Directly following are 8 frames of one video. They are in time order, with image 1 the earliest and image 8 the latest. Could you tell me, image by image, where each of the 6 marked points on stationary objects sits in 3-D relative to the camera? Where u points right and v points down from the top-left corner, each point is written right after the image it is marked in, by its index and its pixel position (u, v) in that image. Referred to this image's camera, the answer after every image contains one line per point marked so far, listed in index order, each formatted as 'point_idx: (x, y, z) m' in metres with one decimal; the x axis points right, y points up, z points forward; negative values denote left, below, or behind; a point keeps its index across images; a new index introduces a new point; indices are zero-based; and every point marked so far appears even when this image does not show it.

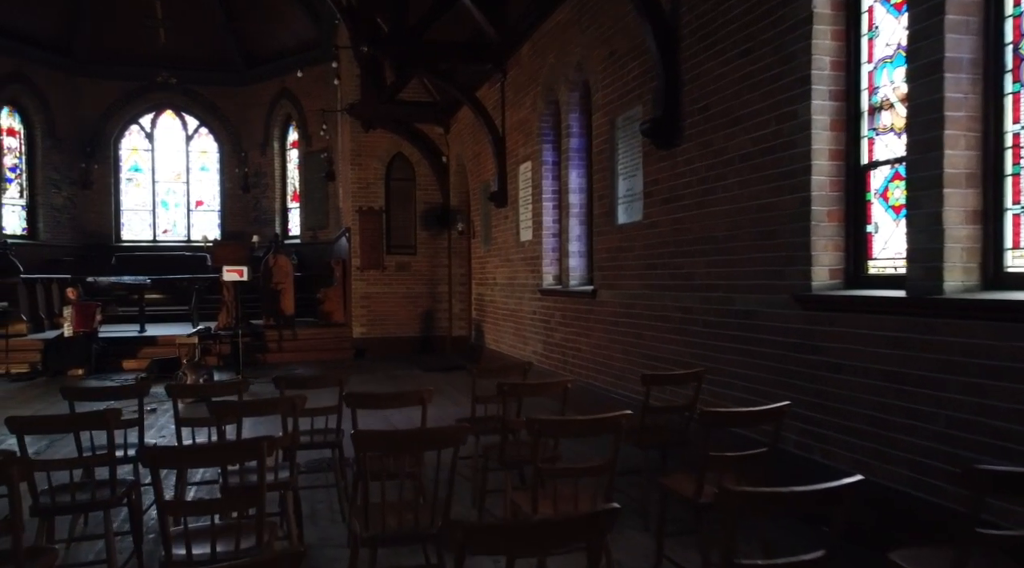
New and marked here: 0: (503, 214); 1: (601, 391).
0: (-0.1, +0.8, +9.2) m
1: (+0.7, -0.9, +6.2) m
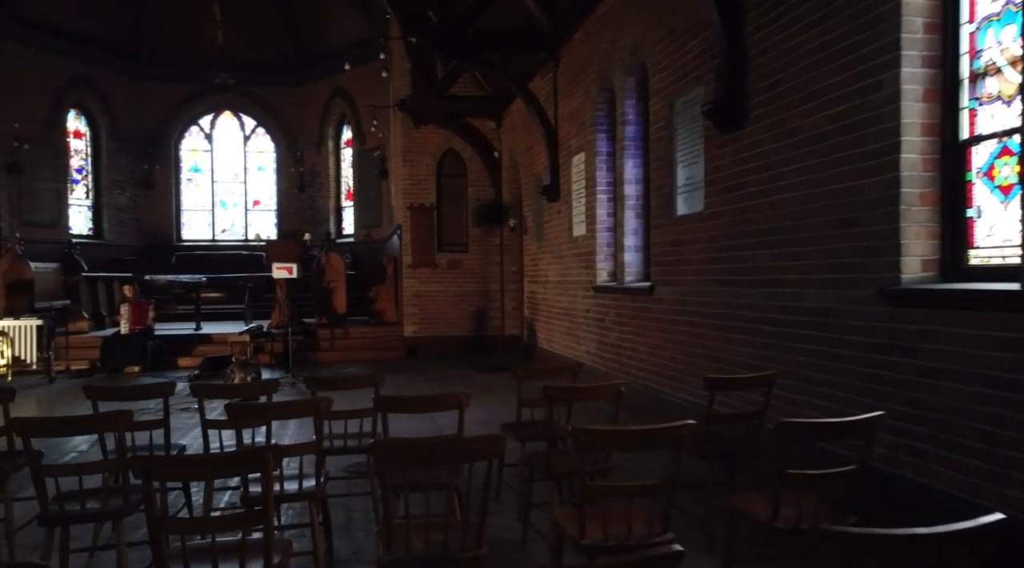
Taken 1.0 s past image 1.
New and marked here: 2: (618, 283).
0: (+0.5, +0.9, +8.8) m
1: (+1.1, -0.9, +5.8) m
2: (+0.9, 0.0, +6.8) m
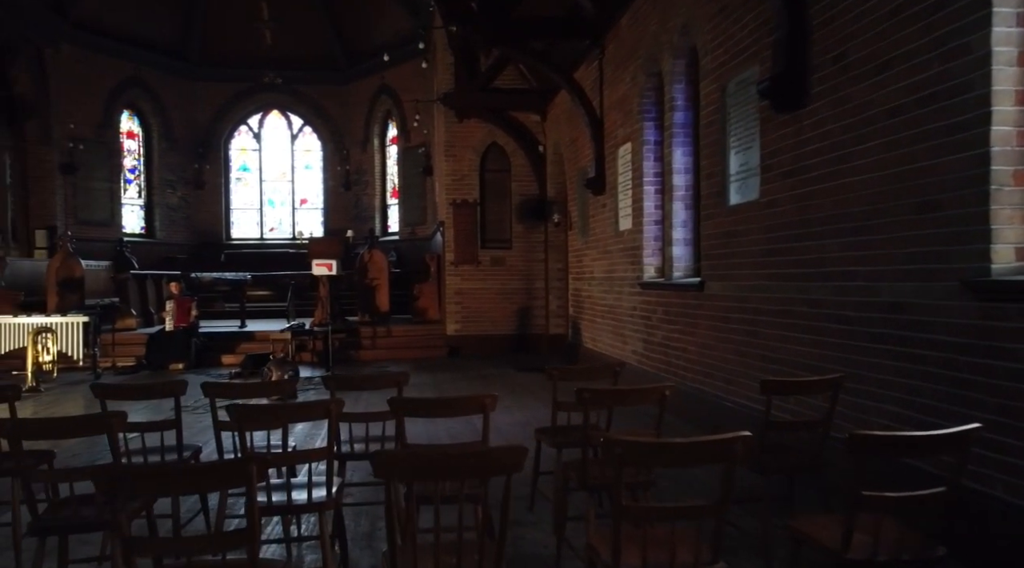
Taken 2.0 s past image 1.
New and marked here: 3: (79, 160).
0: (+1.0, +0.9, +8.5) m
1: (+1.4, -0.8, +5.4) m
2: (+1.3, 0.0, +6.4) m
3: (-8.7, +2.5, +15.3) m
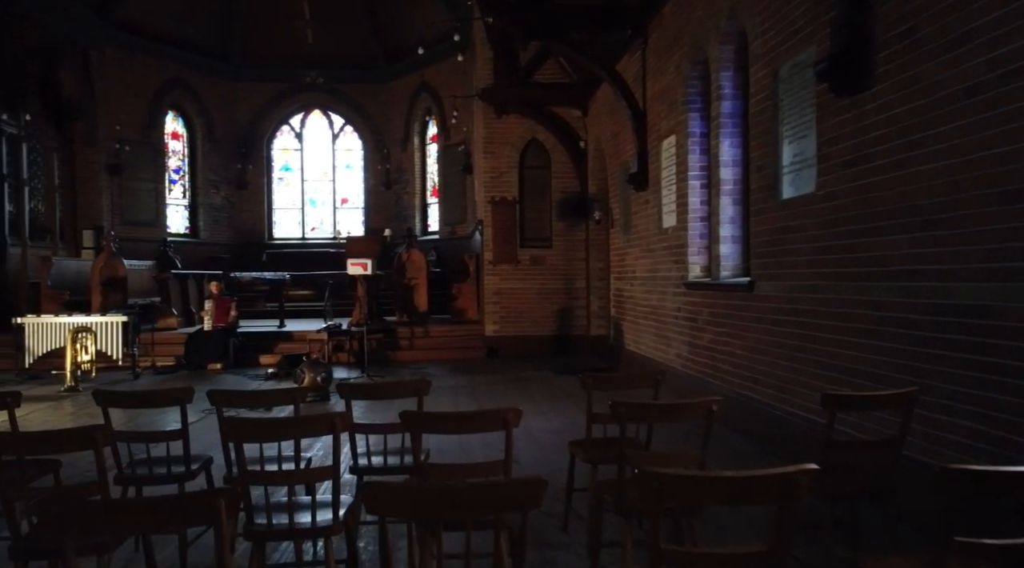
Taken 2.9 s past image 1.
0: (+1.4, +0.9, +8.1) m
1: (+1.7, -0.8, +5.1) m
2: (+1.6, 0.0, +6.1) m
3: (-7.9, +2.5, +15.5) m
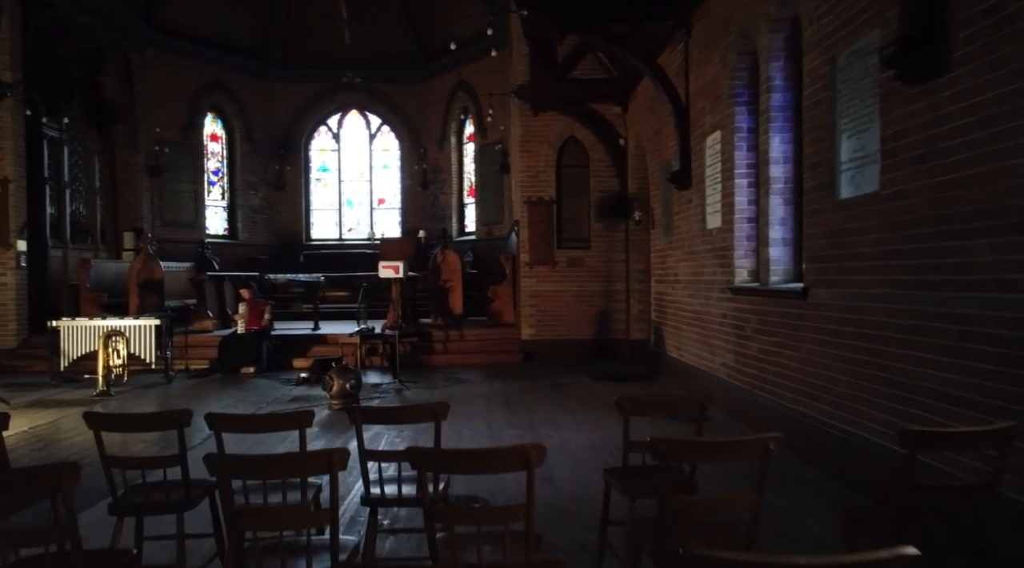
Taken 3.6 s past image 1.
0: (+1.8, +0.9, +7.7) m
1: (+1.9, -0.9, +4.6) m
2: (+1.9, 0.0, +5.7) m
3: (-7.1, +2.5, +15.6) m
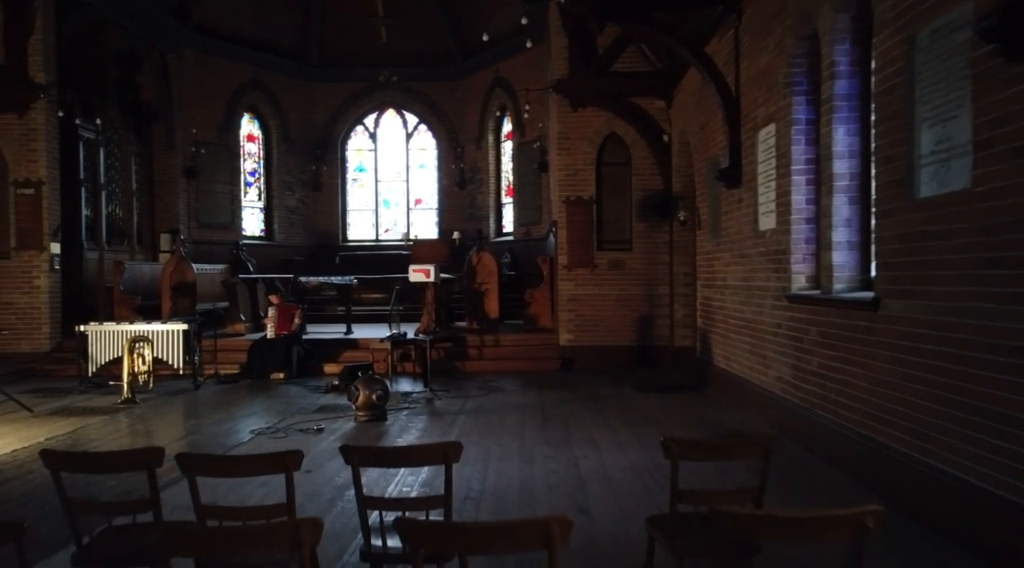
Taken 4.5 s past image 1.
0: (+2.1, +0.8, +7.2) m
1: (+2.0, -0.9, +4.1) m
2: (+2.1, -0.1, +5.1) m
3: (-6.3, +2.5, +15.5) m
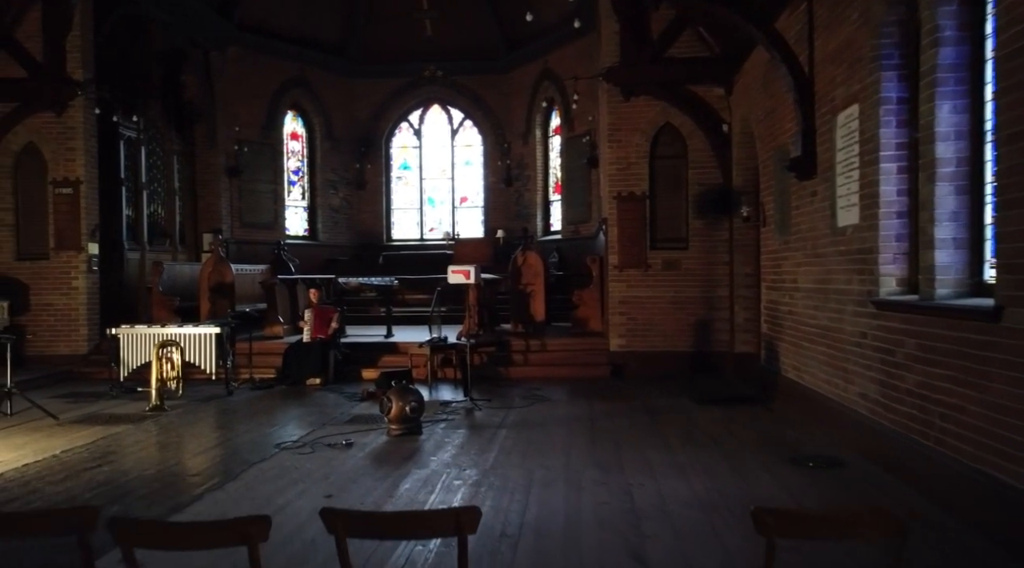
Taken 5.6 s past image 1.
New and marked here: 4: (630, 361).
0: (+2.5, +0.8, +6.4) m
1: (+2.2, -1.0, +3.3) m
2: (+2.3, -0.1, +4.4) m
3: (-5.4, +2.4, +15.2) m
4: (+1.5, -1.0, +9.9) m
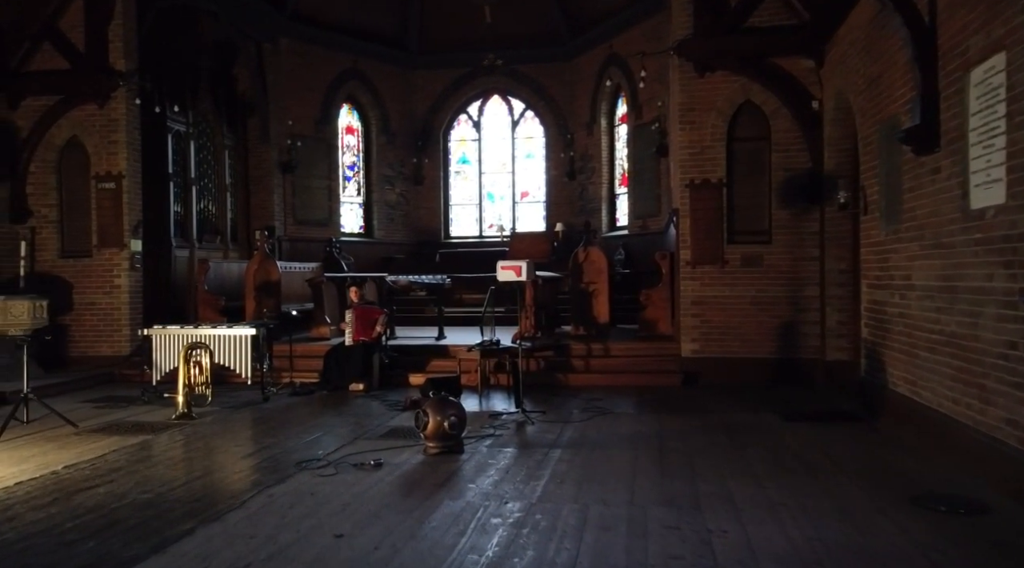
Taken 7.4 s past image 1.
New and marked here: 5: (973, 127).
0: (+2.9, +0.8, +5.3) m
1: (+2.3, -0.9, +2.2) m
2: (+2.5, -0.1, +3.2) m
3: (-4.2, +2.5, +14.8) m
4: (+2.2, -1.0, +8.8) m
5: (+2.8, +1.0, +4.6) m
